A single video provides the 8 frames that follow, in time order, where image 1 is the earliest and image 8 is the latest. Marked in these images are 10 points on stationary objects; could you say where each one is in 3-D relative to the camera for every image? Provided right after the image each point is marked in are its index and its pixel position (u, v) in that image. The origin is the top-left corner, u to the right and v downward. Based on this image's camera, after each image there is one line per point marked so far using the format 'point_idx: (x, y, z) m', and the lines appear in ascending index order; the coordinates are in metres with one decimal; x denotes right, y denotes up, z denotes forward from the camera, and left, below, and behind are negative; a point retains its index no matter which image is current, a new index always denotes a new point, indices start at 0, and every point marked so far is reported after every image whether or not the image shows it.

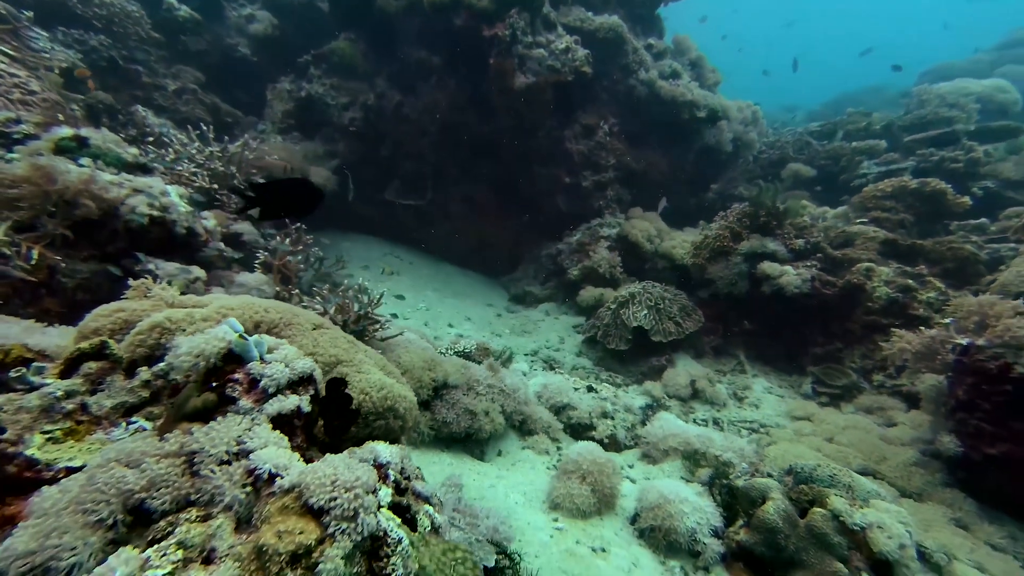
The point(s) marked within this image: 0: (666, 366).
0: (+2.7, -1.4, +7.5) m
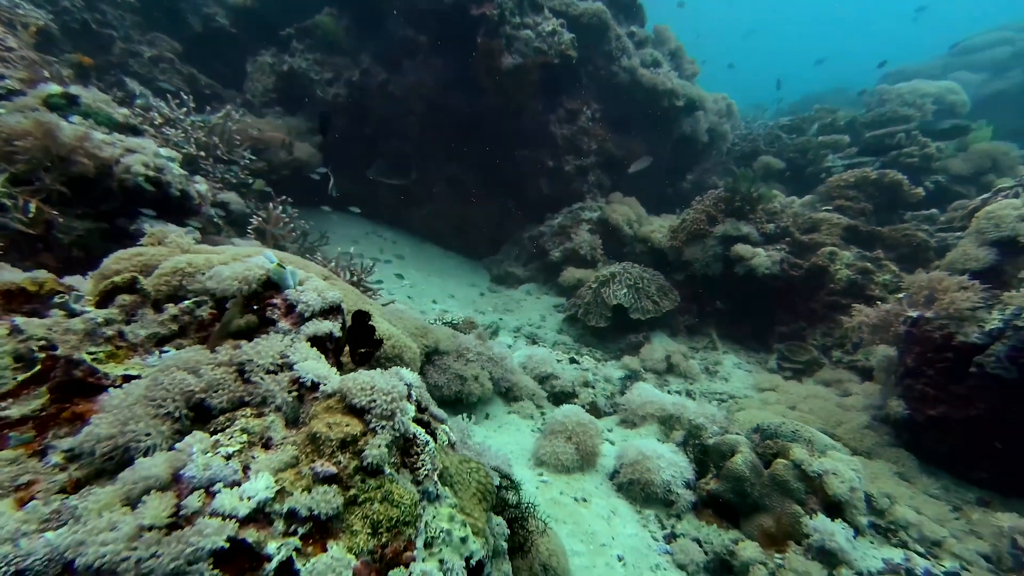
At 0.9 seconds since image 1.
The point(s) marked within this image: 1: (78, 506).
0: (+2.4, -1.1, +7.9) m
1: (-1.3, -0.6, +1.3) m
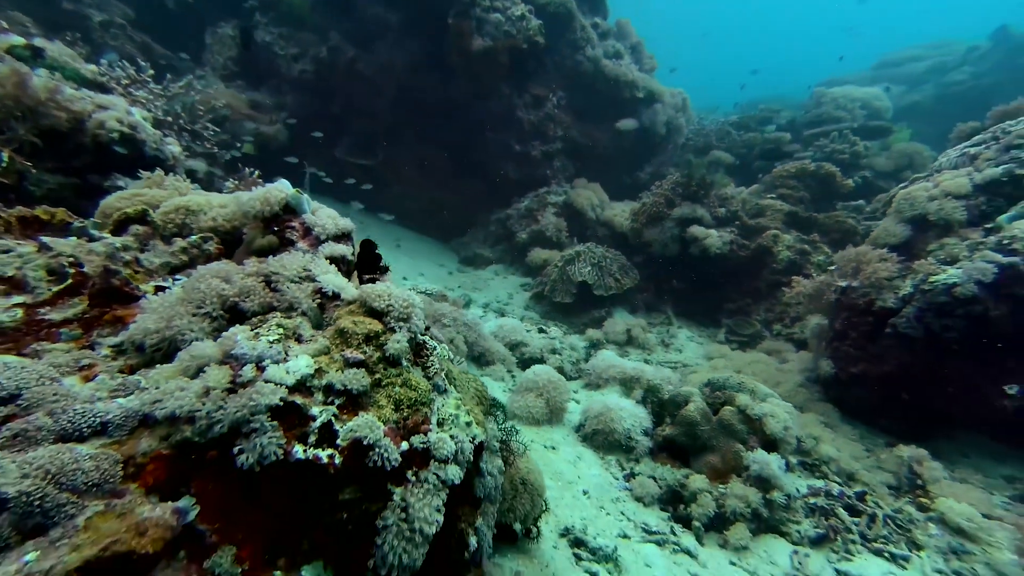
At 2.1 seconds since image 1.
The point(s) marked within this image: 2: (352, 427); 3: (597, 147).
0: (+1.8, -0.6, +8.4) m
1: (-1.3, -0.3, +1.5) m
2: (-0.5, -0.5, +1.5) m
3: (+2.3, +3.6, +11.6) m
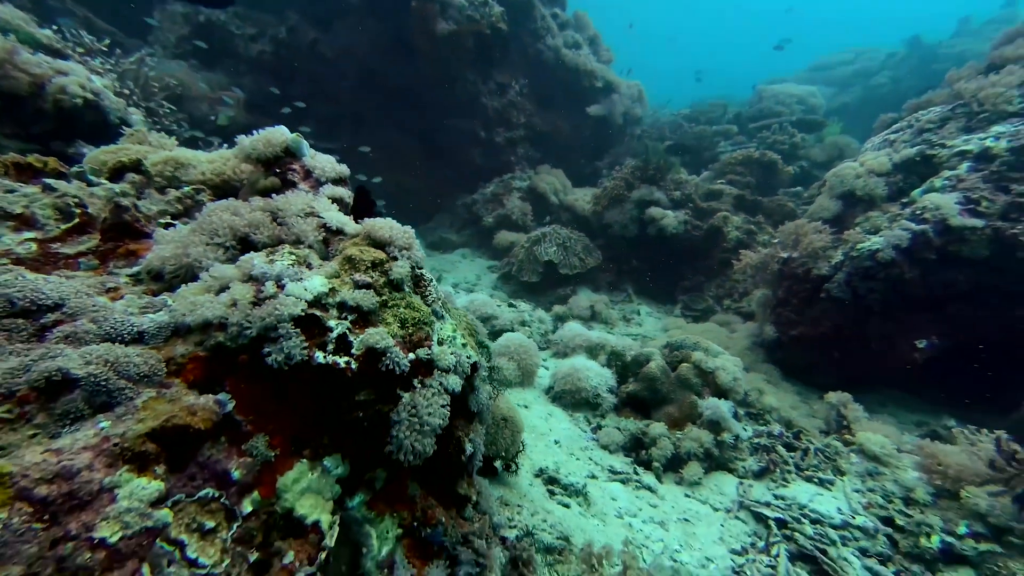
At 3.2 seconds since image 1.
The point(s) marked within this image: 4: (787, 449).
0: (+1.2, -0.2, +8.8) m
1: (-1.3, 0.0, +1.6) m
2: (-0.6, -0.2, +1.7) m
3: (+1.3, +4.1, +12.0) m
4: (+2.9, -1.7, +4.4) m
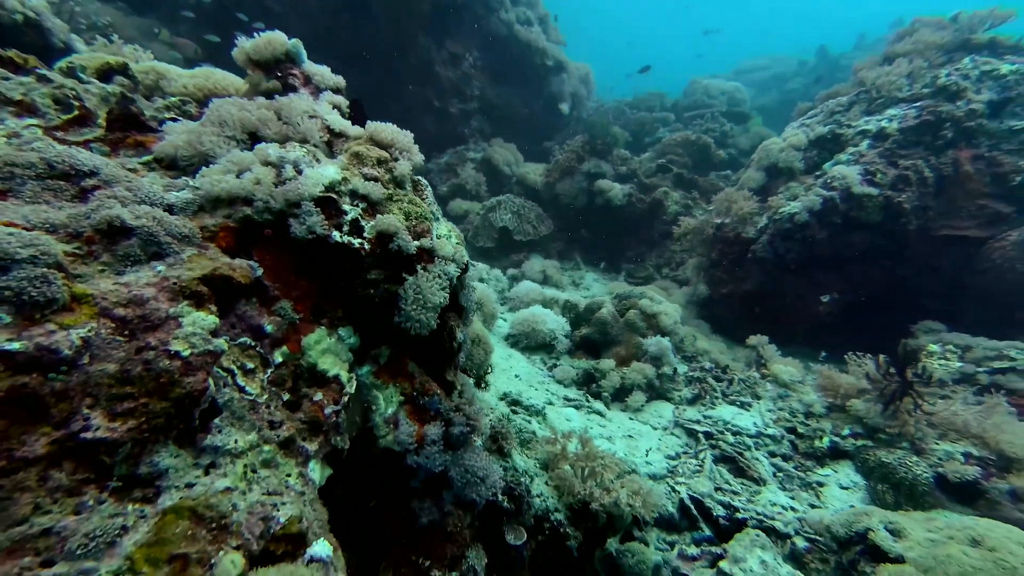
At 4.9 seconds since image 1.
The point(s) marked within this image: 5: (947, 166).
0: (+0.3, +0.6, +9.2) m
1: (-1.3, +0.4, +1.8) m
2: (-0.6, +0.3, +1.9) m
3: (+0.1, +5.0, +12.2) m
4: (+2.5, -1.1, +5.1) m
5: (+6.2, +1.7, +6.1) m
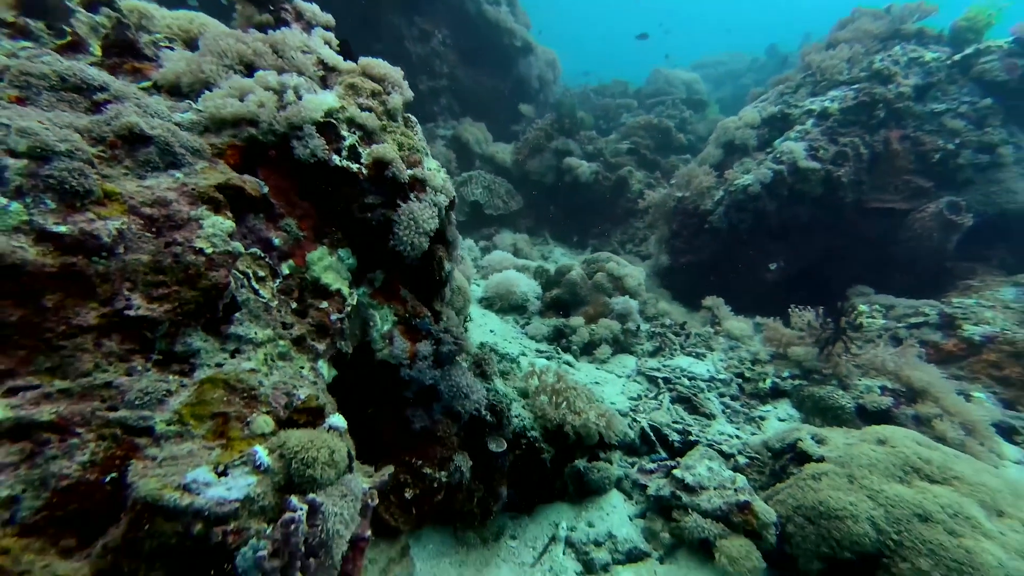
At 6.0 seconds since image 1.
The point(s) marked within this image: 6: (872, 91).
0: (-0.4, +1.2, +9.4) m
1: (-1.4, +0.8, +1.9) m
2: (-0.7, +0.7, +2.1) m
3: (-0.8, +5.7, +12.2) m
4: (+2.1, -0.6, +5.6) m
5: (+5.8, +2.3, +6.8) m
6: (+5.8, +3.2, +7.0) m
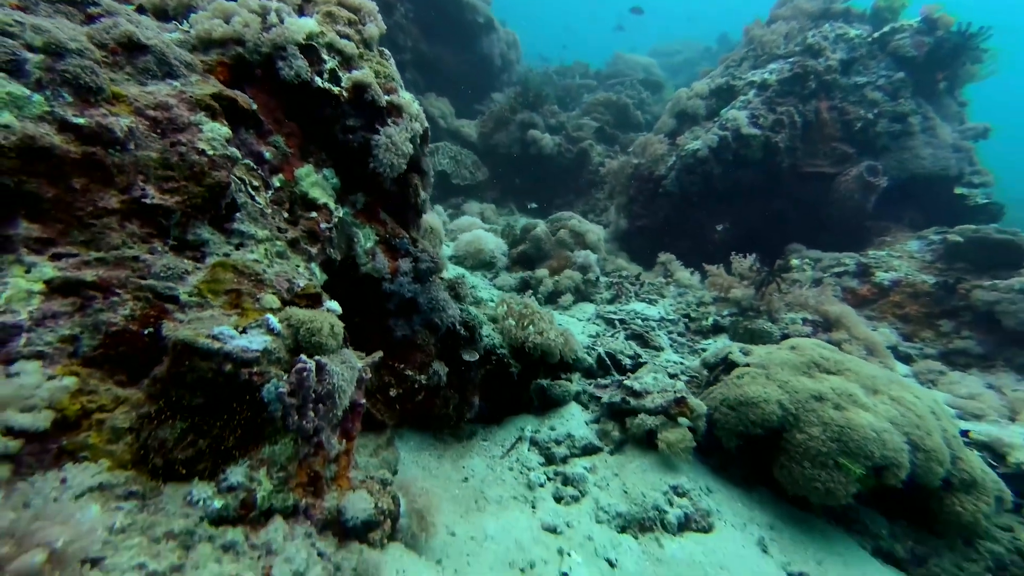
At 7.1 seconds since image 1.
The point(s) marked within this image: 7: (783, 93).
0: (-1.2, +2.0, +9.6) m
1: (-1.5, +1.2, +2.0) m
2: (-0.9, +1.1, +2.3) m
3: (-1.9, +6.6, +12.1) m
4: (+1.7, 0.0, +6.0) m
5: (+5.2, +3.0, +7.4) m
6: (+5.2, +3.9, +7.6) m
7: (+4.7, +3.4, +7.5) m
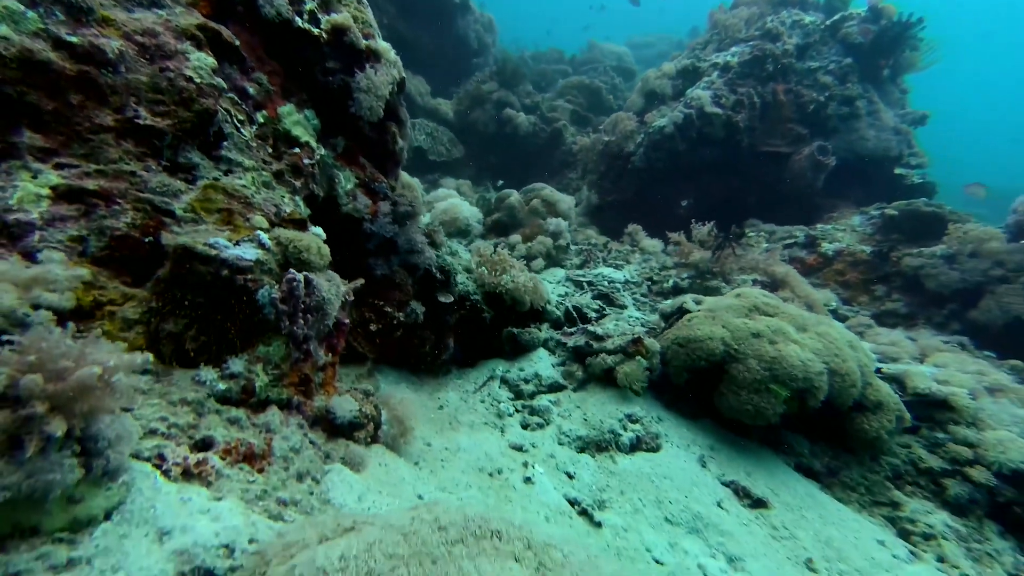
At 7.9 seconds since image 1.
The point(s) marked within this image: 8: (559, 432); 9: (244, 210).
0: (-1.8, +2.7, +9.6) m
1: (-1.6, +1.6, +2.0) m
2: (-1.0, +1.4, +2.4) m
3: (-2.6, +7.4, +11.8) m
4: (+1.3, +0.5, +6.3) m
5: (+4.7, +3.6, +7.8) m
6: (+4.7, +4.5, +7.9) m
7: (+4.3, +4.0, +7.8) m
8: (+0.3, -1.0, +2.9) m
9: (-1.1, +0.3, +1.8) m
